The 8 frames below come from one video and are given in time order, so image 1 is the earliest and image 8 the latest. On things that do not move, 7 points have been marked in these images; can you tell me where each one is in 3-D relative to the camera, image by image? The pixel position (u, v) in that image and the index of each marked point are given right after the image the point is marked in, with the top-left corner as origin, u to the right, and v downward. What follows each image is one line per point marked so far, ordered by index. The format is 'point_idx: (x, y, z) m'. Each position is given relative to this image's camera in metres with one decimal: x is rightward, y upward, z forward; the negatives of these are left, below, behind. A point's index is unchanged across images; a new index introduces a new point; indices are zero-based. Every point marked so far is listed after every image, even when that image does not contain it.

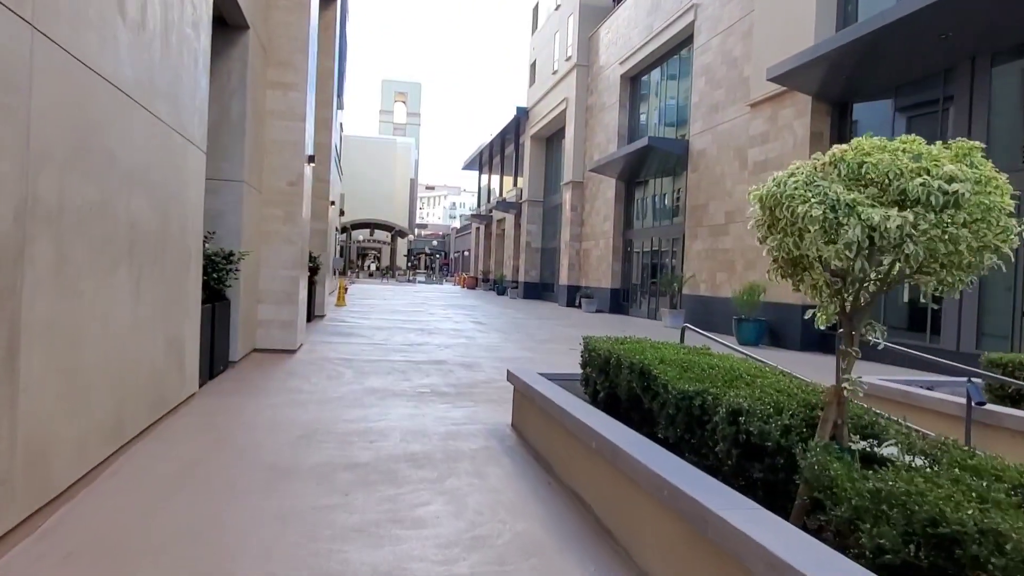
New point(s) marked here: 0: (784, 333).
0: (+4.9, -0.8, +13.2) m
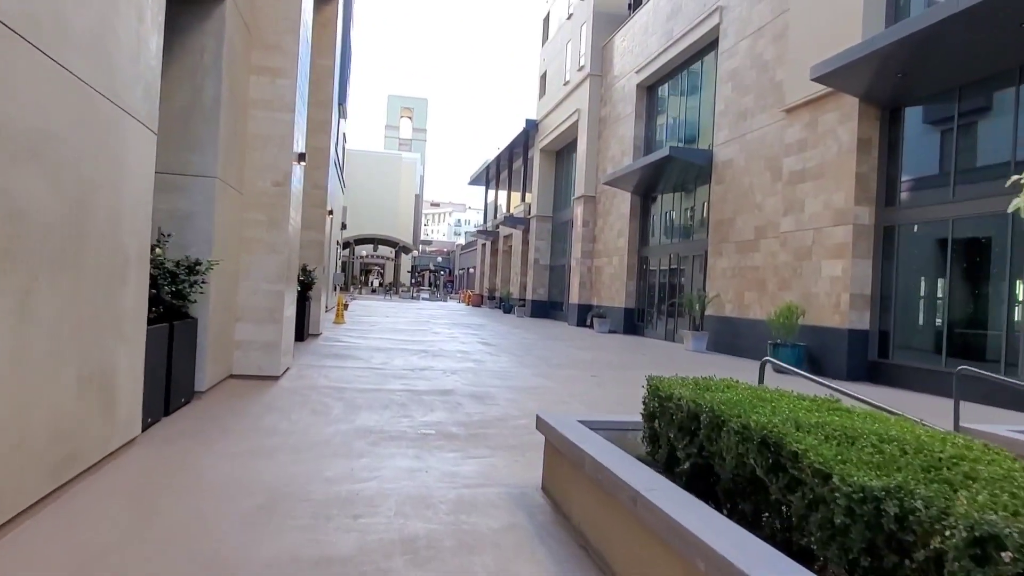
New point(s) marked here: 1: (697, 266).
0: (+5.1, -1.2, +12.0) m
1: (+4.9, +0.6, +19.2) m
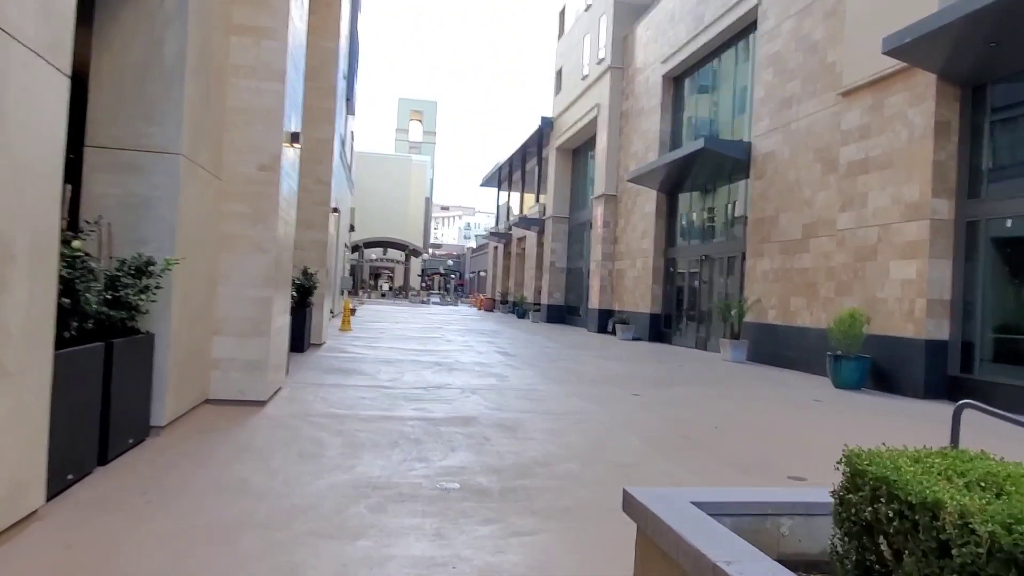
0: (+5.5, -1.2, +10.5) m
1: (+5.3, +0.5, +17.7) m
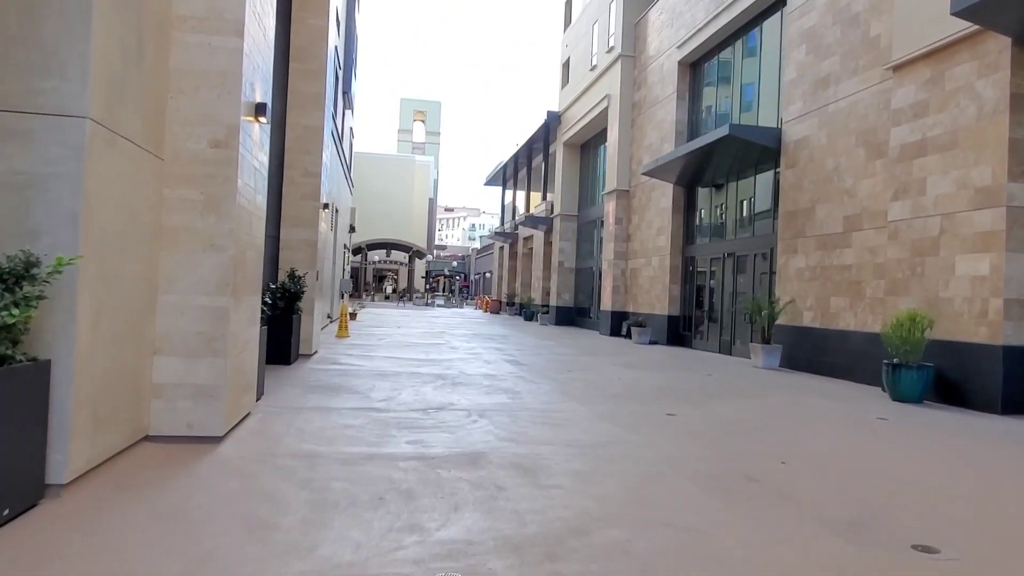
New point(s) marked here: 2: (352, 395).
0: (+5.7, -1.2, +9.1) m
1: (+5.5, +0.5, +16.4) m
2: (-1.8, -1.2, +8.1) m
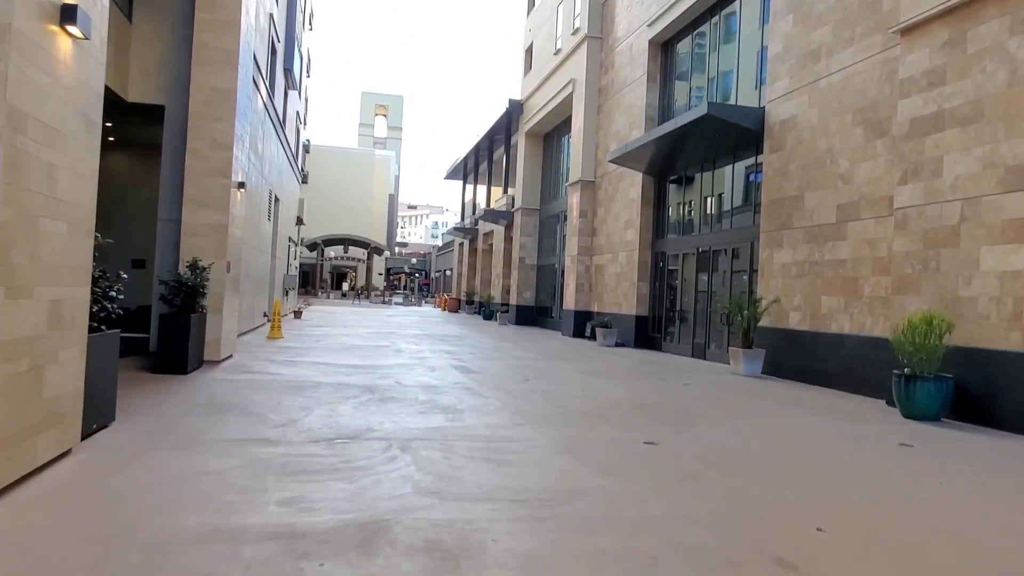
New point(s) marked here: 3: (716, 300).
0: (+5.1, -1.2, +7.7) m
1: (+4.6, +0.5, +14.9) m
2: (-2.3, -1.1, +6.3) m
3: (+4.3, -0.2, +15.5) m
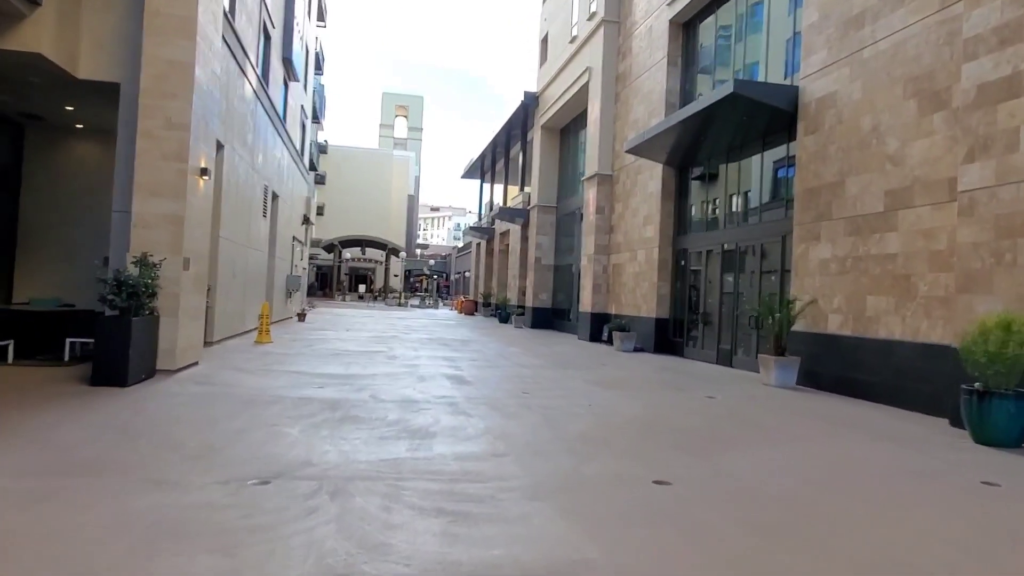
0: (+4.9, -1.2, +6.2) m
1: (+4.7, +0.5, +13.5) m
2: (-2.5, -1.1, +5.1) m
3: (+4.5, -0.2, +14.1) m
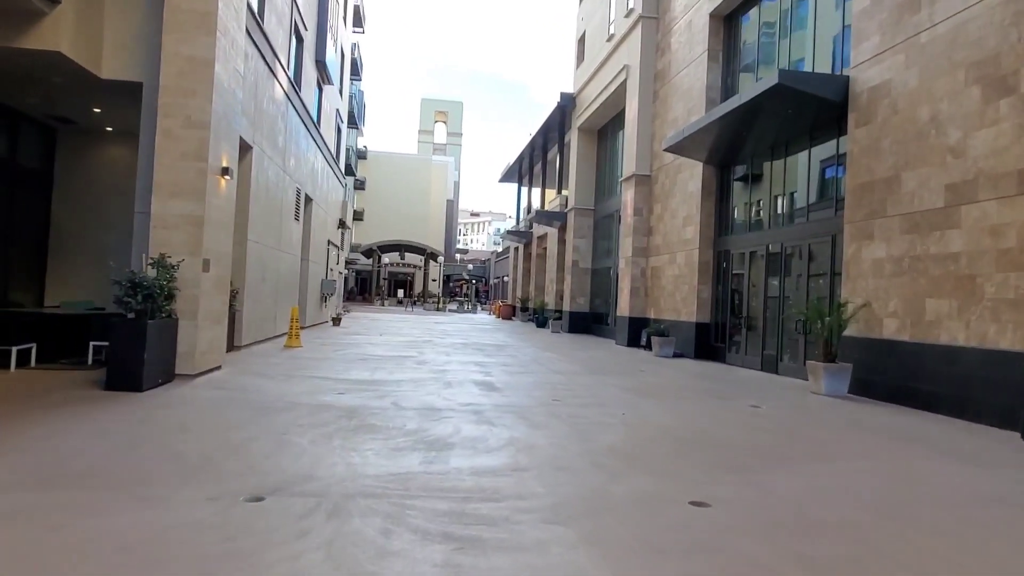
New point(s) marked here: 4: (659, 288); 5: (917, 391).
0: (+5.1, -1.2, +5.5) m
1: (+5.3, +0.5, +12.8) m
2: (-2.4, -1.1, +4.8) m
3: (+5.1, -0.3, +13.4) m
4: (+3.8, 0.0, +18.9) m
5: (+5.0, -1.2, +9.0) m
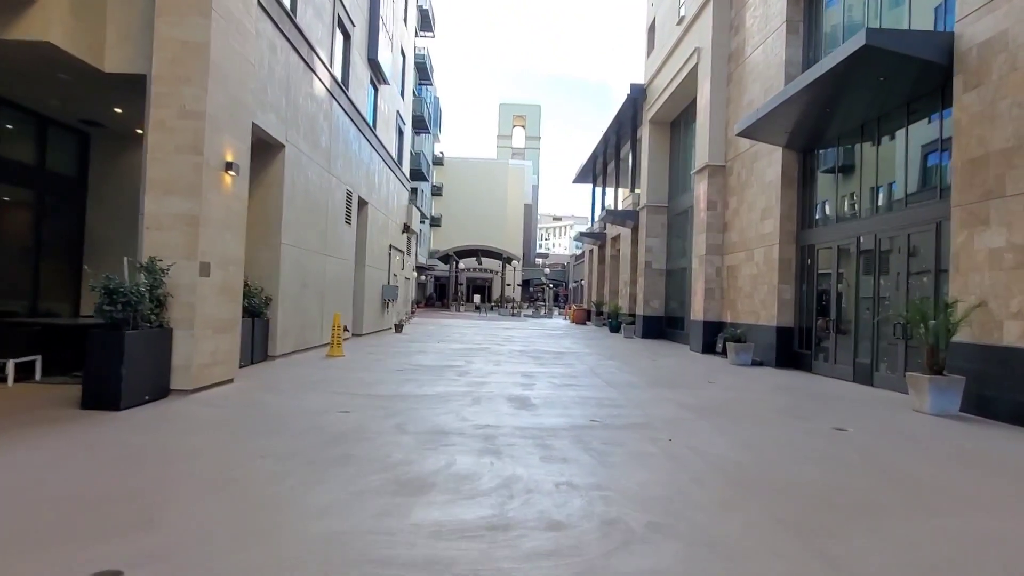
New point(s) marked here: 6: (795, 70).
0: (+5.1, -1.1, +3.7) m
1: (+6.0, +0.5, +10.9) m
2: (-2.5, -1.1, +3.9) m
3: (+5.9, -0.3, +11.6) m
4: (+5.3, 0.0, +17.2) m
5: (+5.3, -1.2, +7.2) m
6: (+5.7, +4.4, +14.7) m
